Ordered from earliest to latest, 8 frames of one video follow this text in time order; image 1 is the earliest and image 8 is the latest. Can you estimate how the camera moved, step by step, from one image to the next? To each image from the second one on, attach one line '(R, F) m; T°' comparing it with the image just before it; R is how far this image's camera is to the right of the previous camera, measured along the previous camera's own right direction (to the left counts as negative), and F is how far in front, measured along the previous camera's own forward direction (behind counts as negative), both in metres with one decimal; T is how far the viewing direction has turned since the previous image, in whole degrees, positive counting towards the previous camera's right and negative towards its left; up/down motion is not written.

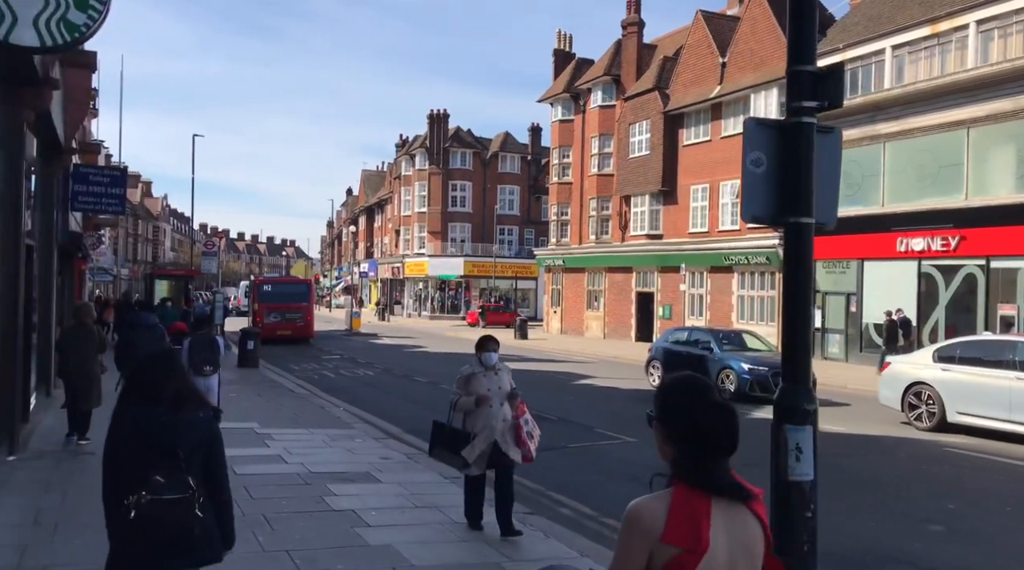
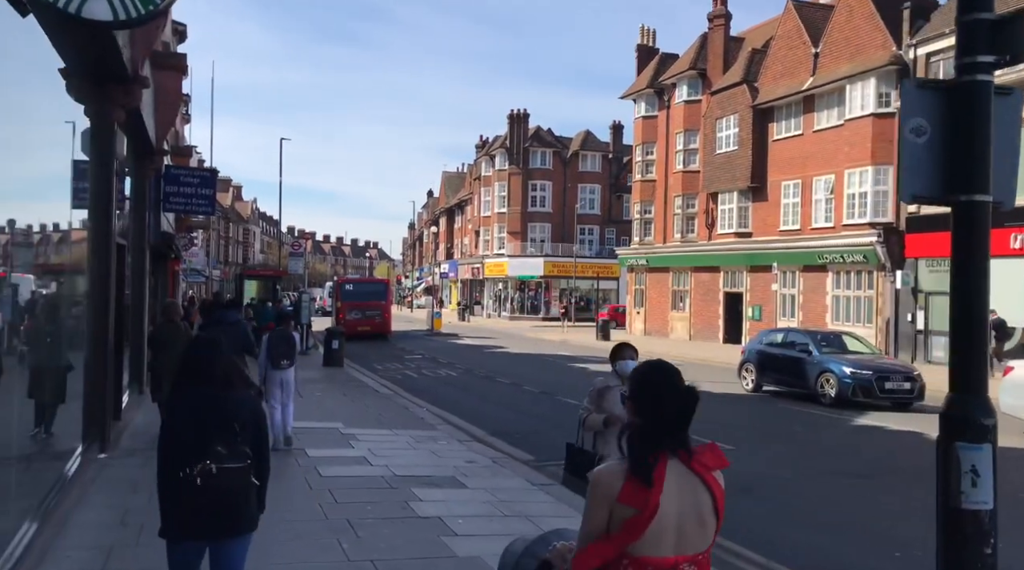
(-0.1, +0.4) m; -5°
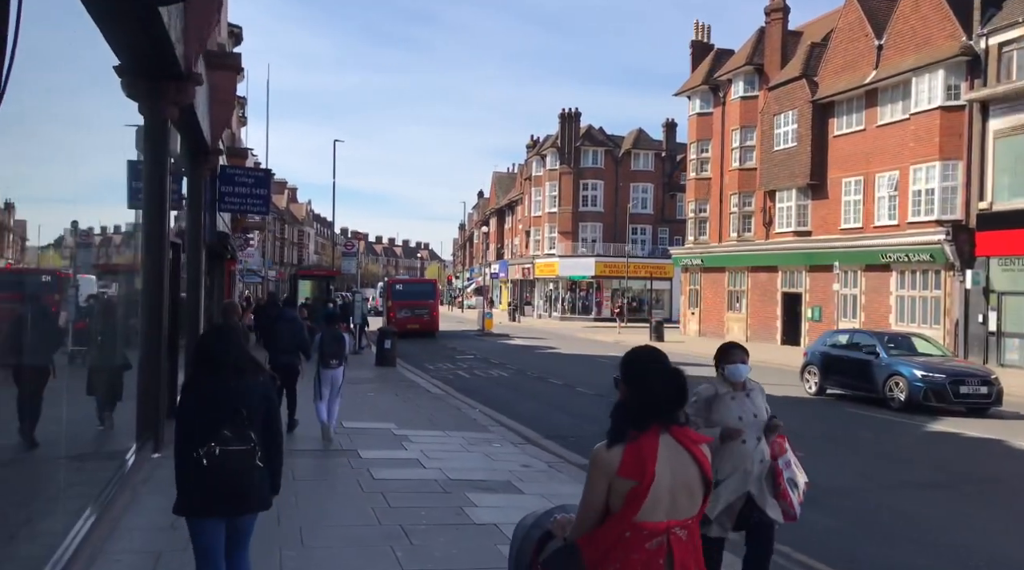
(-0.1, +0.3) m; -3°
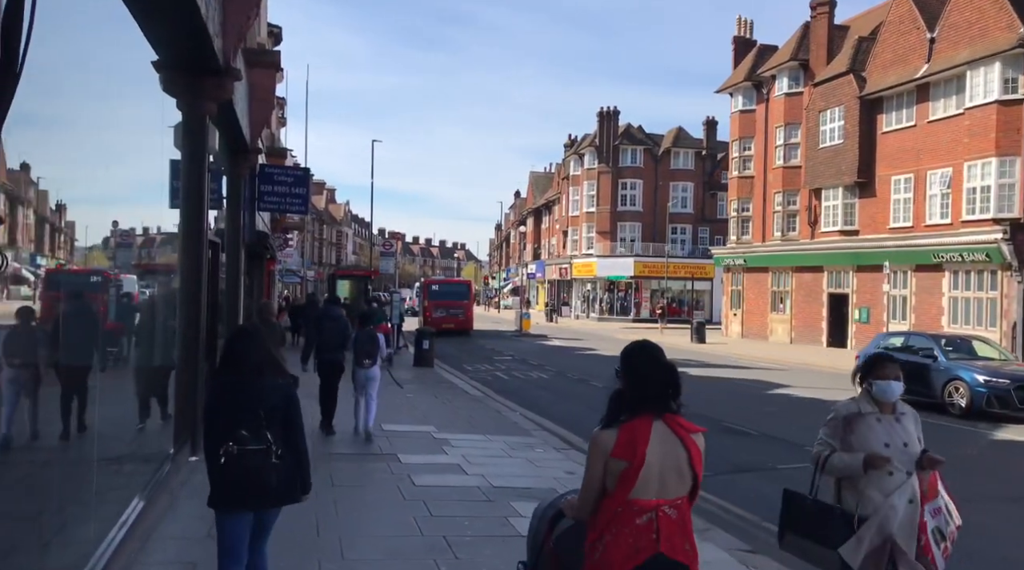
(-0.1, +0.4) m; -2°
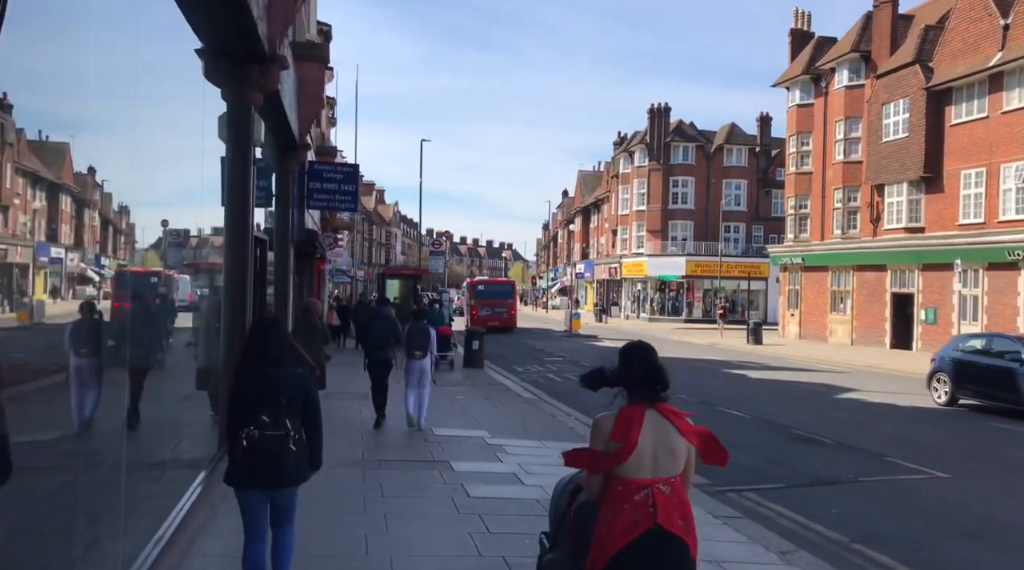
(-0.1, +0.6) m; -3°
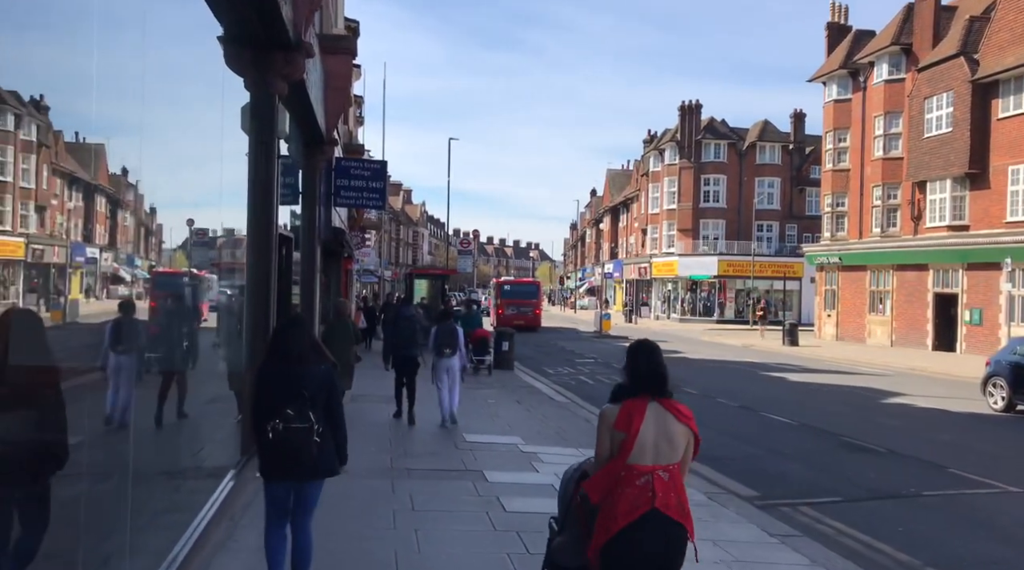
(-0.1, +0.6) m; -2°
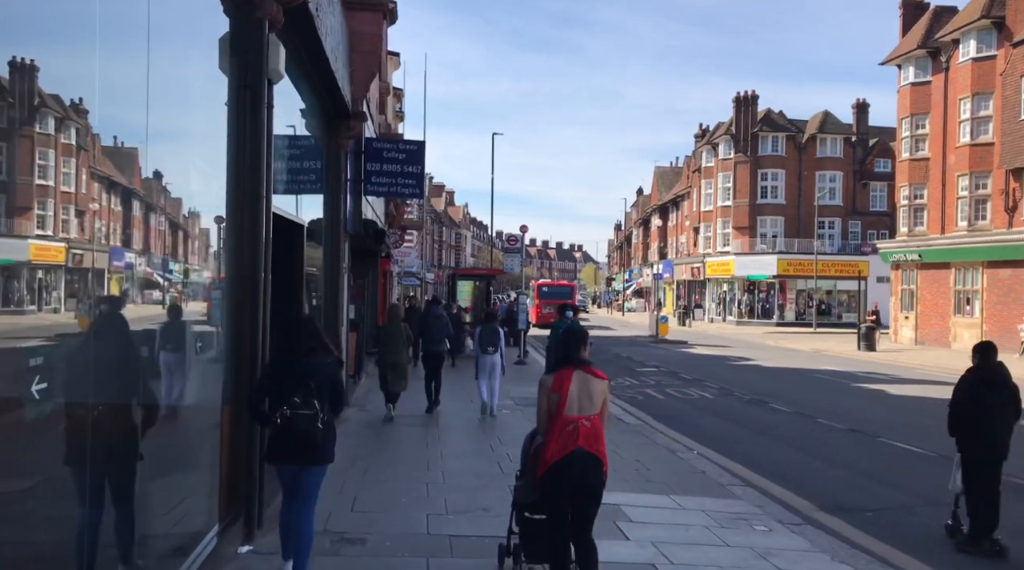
(-0.3, +2.5) m; -3°
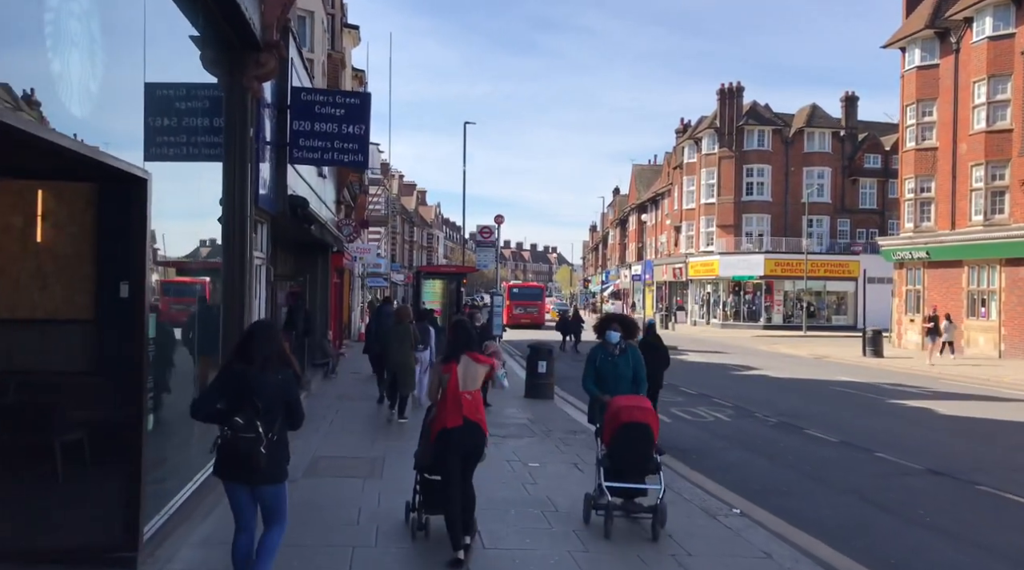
(0.0, +3.3) m; +2°
